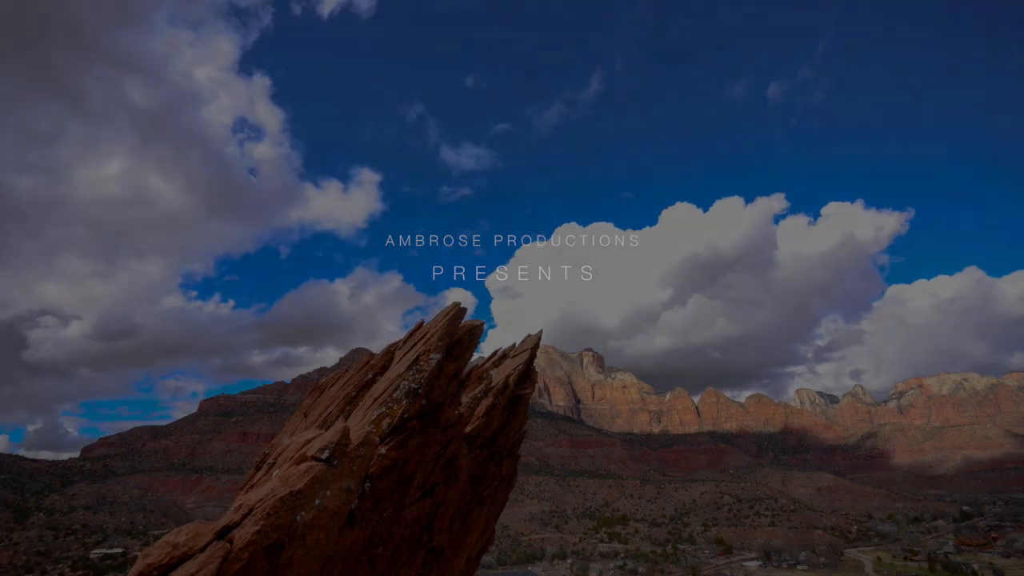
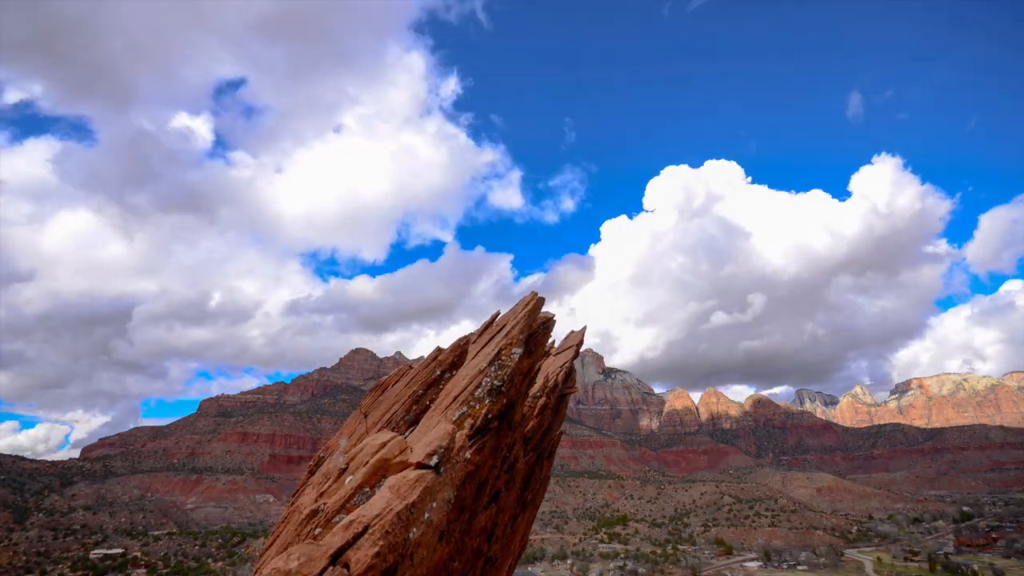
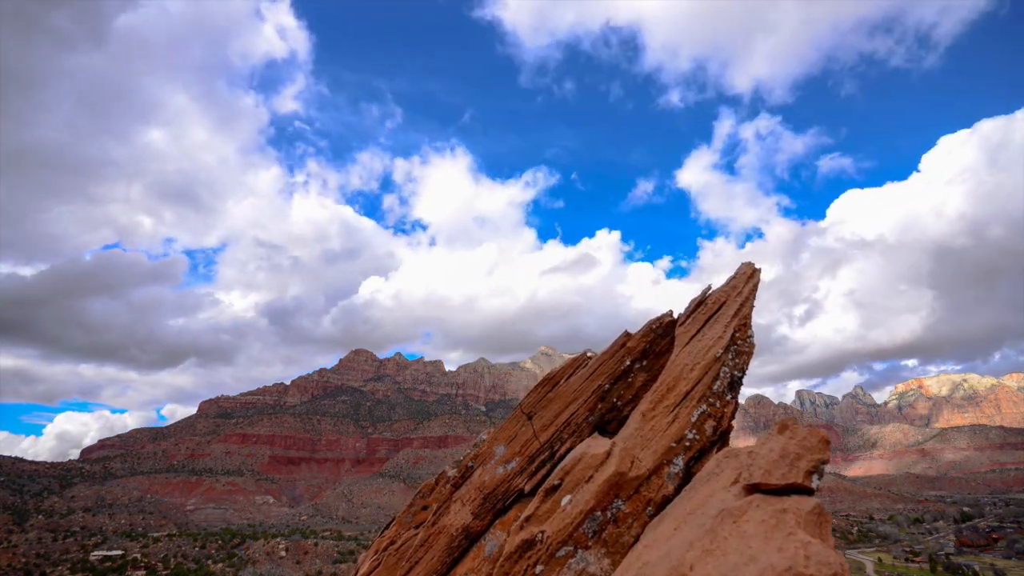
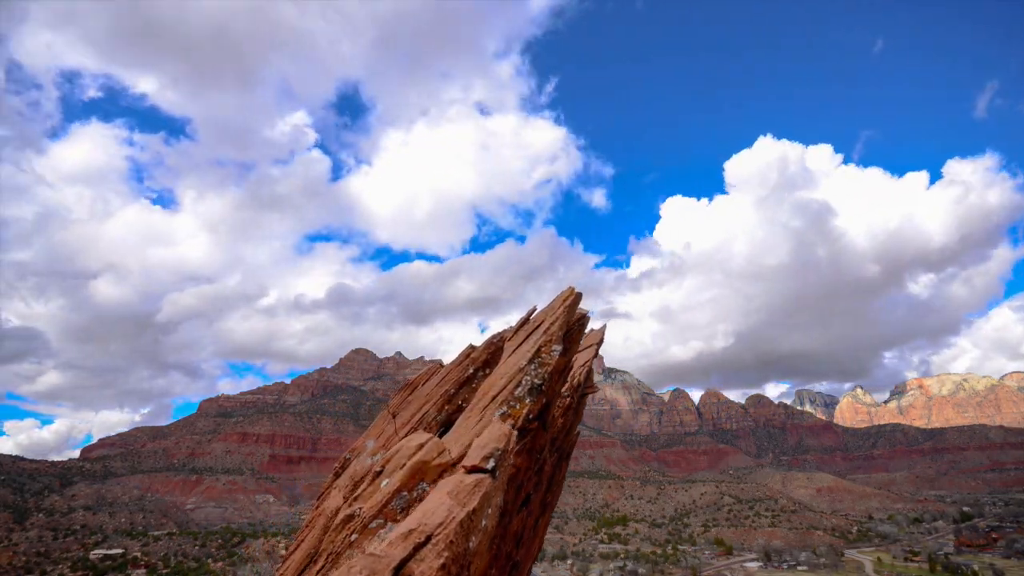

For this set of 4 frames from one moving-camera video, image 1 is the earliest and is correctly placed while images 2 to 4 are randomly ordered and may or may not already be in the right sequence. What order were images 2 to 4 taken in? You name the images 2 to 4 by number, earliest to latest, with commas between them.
2, 4, 3
